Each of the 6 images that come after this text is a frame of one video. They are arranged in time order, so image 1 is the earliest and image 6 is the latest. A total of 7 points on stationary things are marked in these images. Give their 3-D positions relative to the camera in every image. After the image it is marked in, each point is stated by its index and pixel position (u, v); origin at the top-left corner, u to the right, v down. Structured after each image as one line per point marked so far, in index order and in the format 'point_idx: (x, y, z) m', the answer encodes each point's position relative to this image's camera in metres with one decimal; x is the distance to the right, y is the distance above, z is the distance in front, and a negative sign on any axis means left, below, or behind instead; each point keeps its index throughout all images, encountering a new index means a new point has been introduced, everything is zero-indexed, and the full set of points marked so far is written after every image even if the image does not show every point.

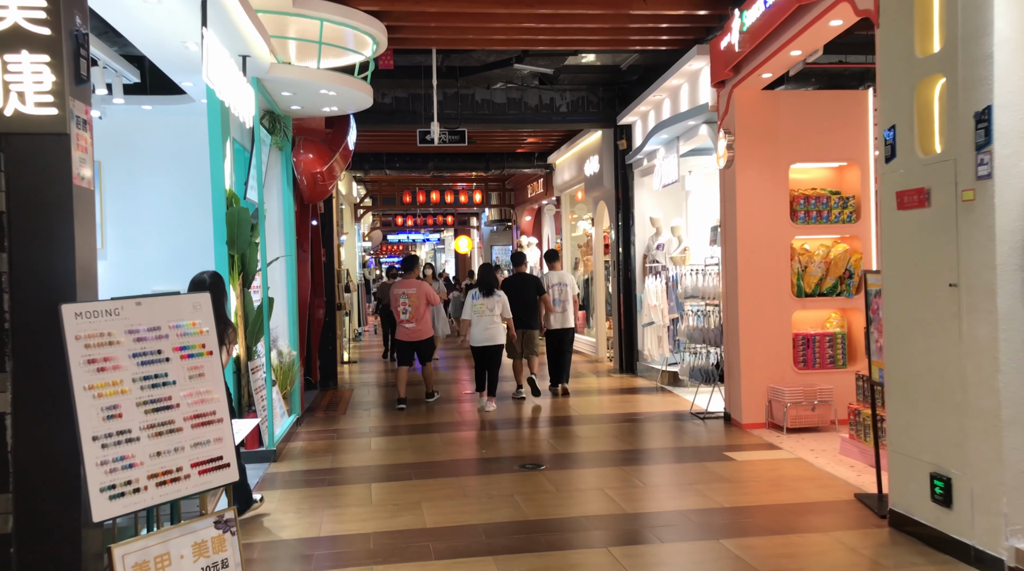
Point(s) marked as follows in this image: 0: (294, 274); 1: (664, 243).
0: (-1.8, +0.1, +7.7) m
1: (+1.6, +0.4, +10.1) m
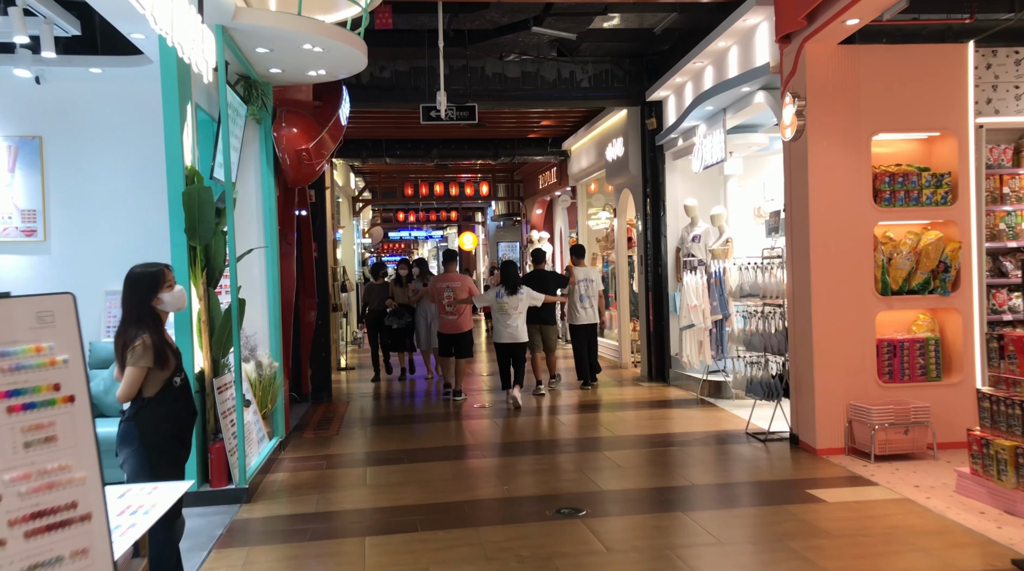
0: (-1.6, +0.1, +6.5) m
1: (+1.8, +0.5, +8.9) m
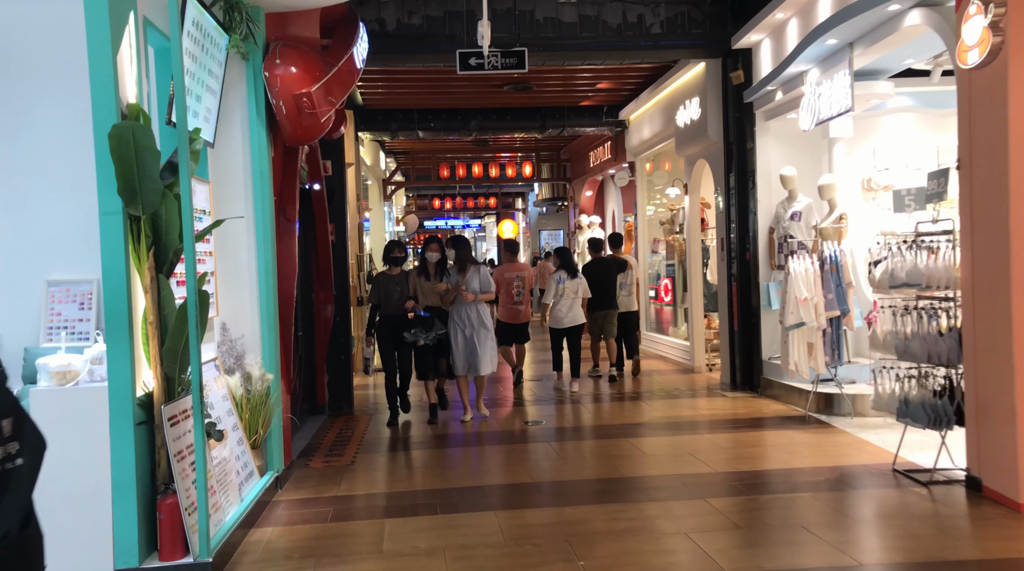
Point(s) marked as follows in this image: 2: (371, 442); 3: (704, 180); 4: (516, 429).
0: (-1.3, +0.2, +5.0) m
1: (+2.2, +0.6, +7.2) m
2: (-0.9, -1.0, +6.2) m
3: (+1.8, +1.0, +9.2) m
4: (0.0, -1.0, +6.6) m
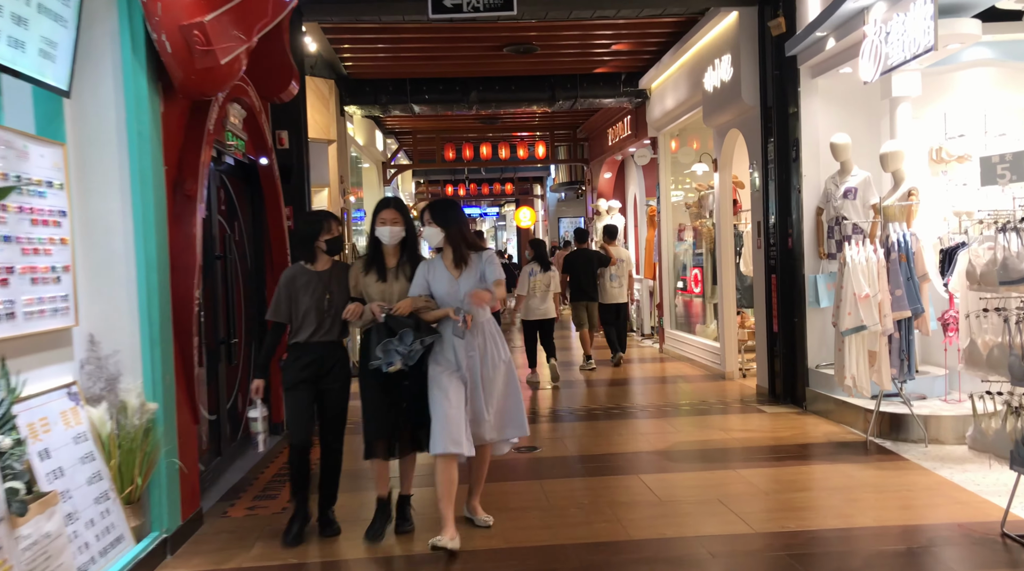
0: (-1.4, +0.2, +3.7) m
1: (+2.1, +0.6, +5.8) m
2: (-1.0, -1.0, +4.9) m
3: (+1.8, +1.1, +7.8) m
4: (0.0, -1.0, +5.3) m
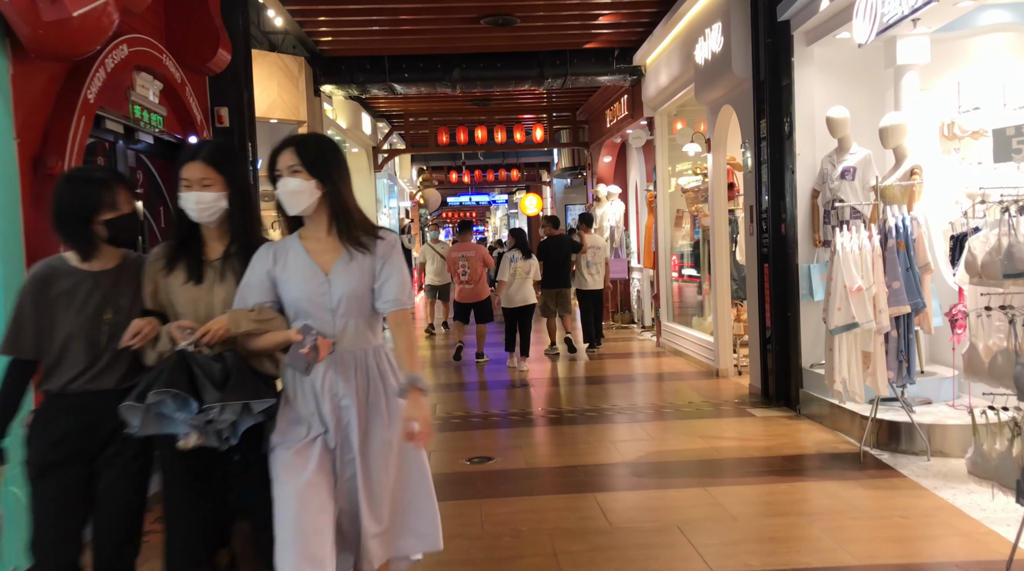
0: (-1.7, +0.2, +3.2) m
1: (+1.9, +0.7, +5.2) m
2: (-1.3, -1.0, +4.4) m
3: (+1.6, +1.1, +7.2) m
4: (-0.3, -0.9, +4.7) m
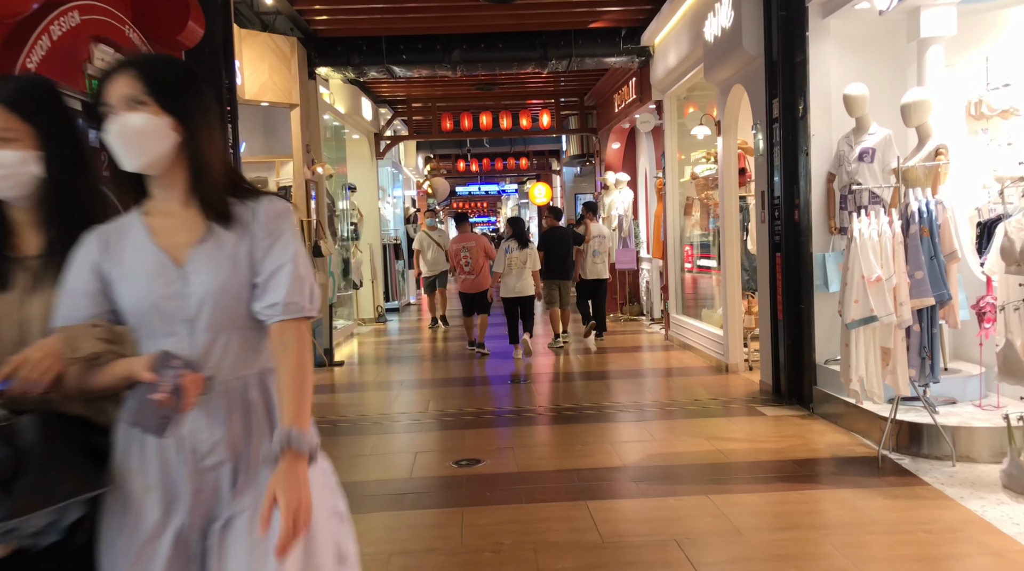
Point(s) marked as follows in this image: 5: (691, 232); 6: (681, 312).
0: (-1.8, +0.2, +2.8) m
1: (+1.8, +0.7, +4.8) m
2: (-1.4, -0.9, +4.1) m
3: (+1.6, +1.2, +6.8) m
4: (-0.4, -0.9, +4.4) m
5: (+1.7, +0.5, +9.2) m
6: (+1.7, -0.3, +9.5) m
